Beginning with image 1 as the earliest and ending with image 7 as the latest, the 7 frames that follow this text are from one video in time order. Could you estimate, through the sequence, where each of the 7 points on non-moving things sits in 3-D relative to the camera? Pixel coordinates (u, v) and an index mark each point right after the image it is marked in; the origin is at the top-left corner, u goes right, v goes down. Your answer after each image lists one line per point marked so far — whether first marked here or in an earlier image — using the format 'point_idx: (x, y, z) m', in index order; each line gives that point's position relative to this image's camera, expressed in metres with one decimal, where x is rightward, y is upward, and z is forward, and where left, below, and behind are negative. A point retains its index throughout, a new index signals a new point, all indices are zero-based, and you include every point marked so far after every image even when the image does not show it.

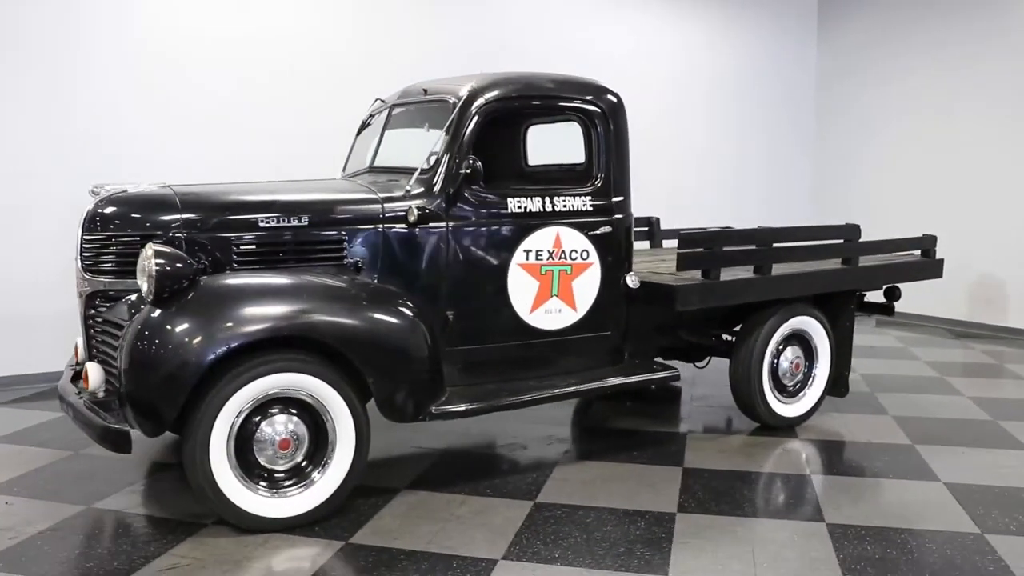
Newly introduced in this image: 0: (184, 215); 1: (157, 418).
0: (-1.2, +0.3, +2.9) m
1: (-1.2, -0.4, +2.6) m
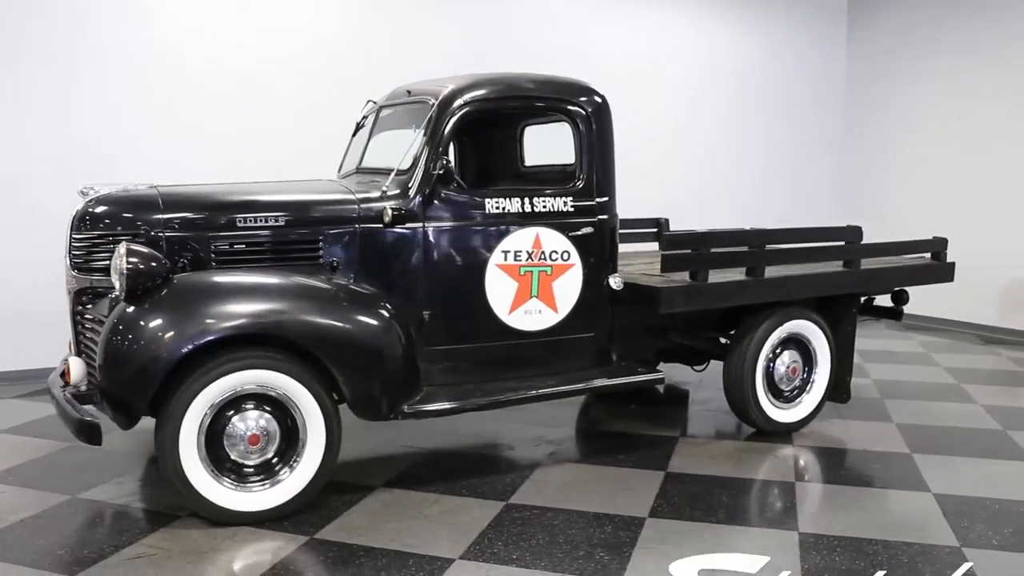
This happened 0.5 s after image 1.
0: (-1.4, +0.3, +3.0) m
1: (-1.3, -0.4, +2.6) m
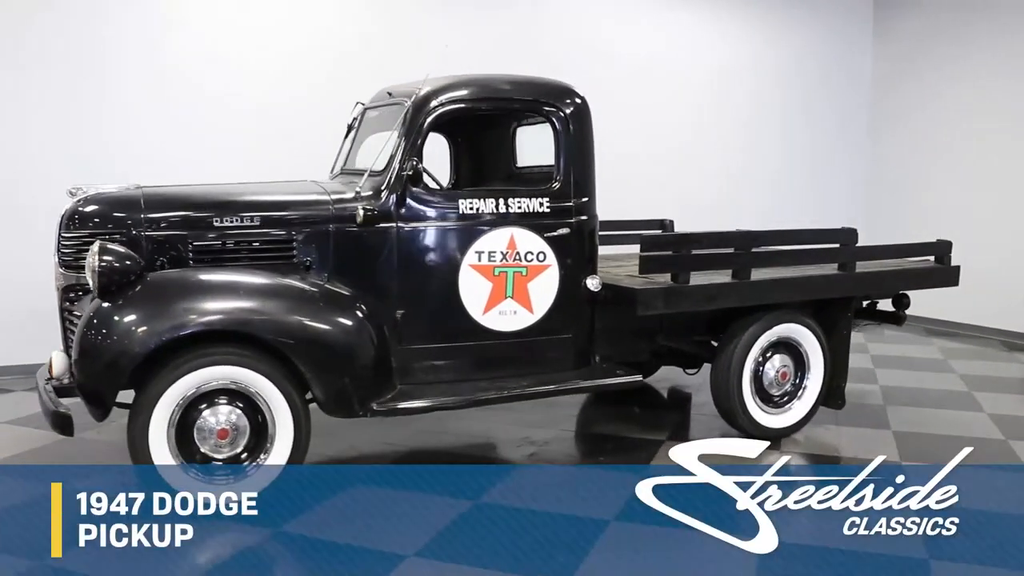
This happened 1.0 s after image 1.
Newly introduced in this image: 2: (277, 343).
0: (-1.5, +0.3, +3.1) m
1: (-1.5, -0.4, +2.7) m
2: (-0.9, -0.2, +2.9) m
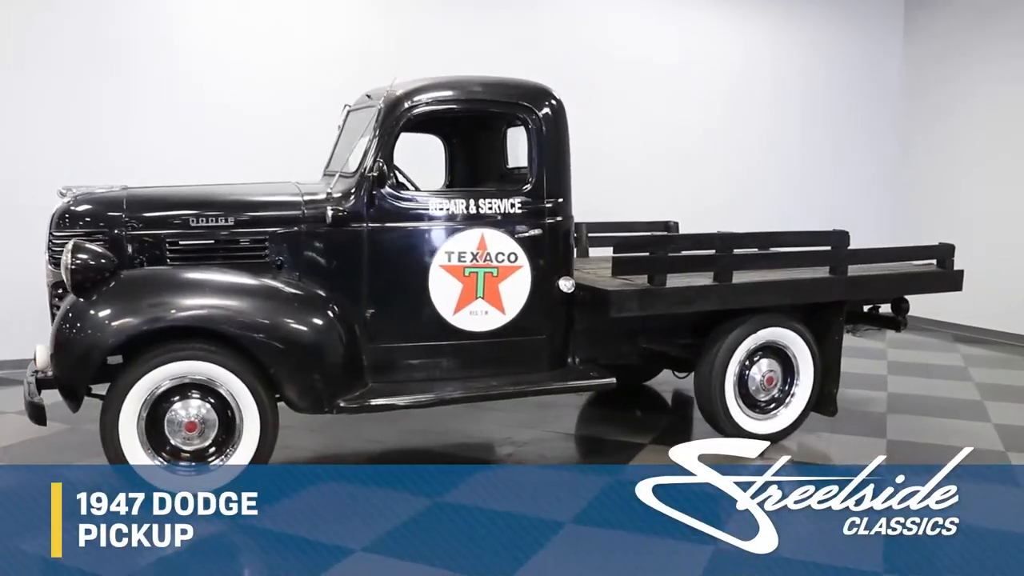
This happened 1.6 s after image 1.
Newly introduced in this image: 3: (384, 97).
0: (-1.6, +0.3, +3.2) m
1: (-1.6, -0.4, +2.9) m
2: (-1.0, -0.2, +3.0) m
3: (-0.6, +0.8, +3.4) m
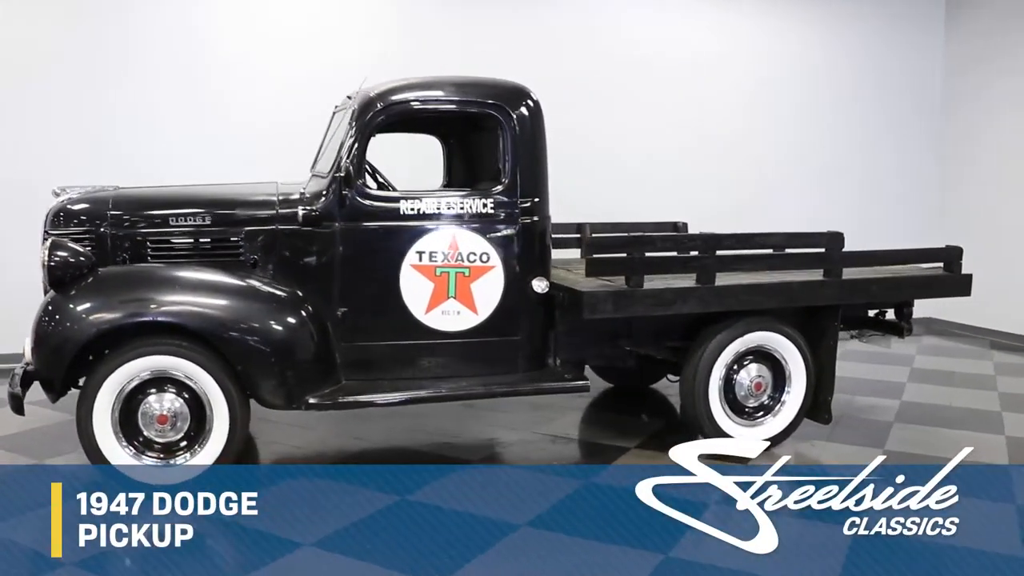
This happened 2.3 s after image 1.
0: (-1.7, +0.3, +3.3) m
1: (-1.8, -0.4, +3.0) m
2: (-1.2, -0.2, +3.0) m
3: (-0.7, +0.8, +3.4) m
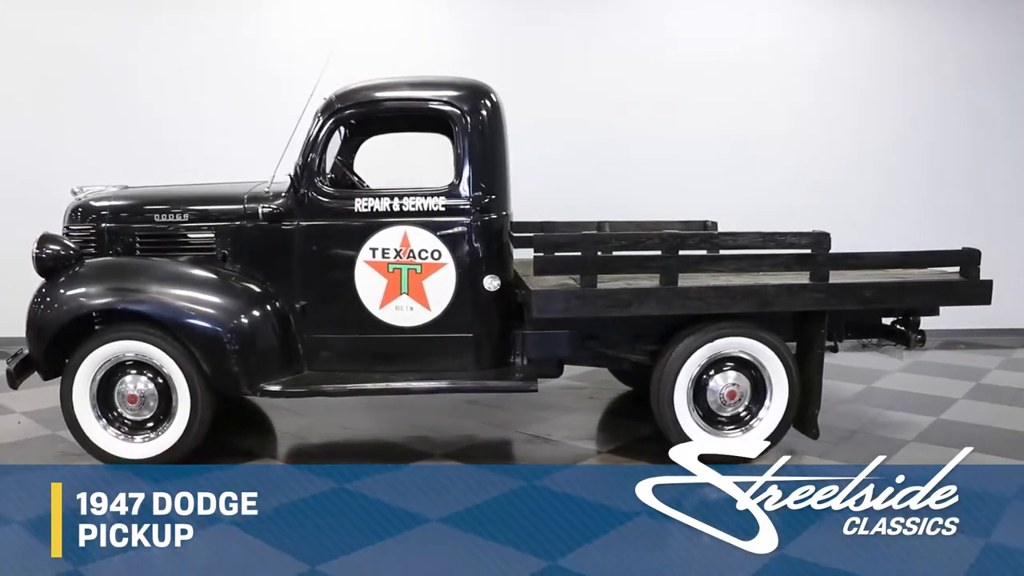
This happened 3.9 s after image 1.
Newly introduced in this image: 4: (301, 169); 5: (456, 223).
0: (-1.9, +0.4, +3.6) m
1: (-2.0, -0.3, +3.3) m
2: (-1.4, -0.2, +3.3) m
3: (-0.8, +0.9, +3.5) m
4: (-0.9, +0.5, +3.4) m
5: (-0.3, +0.3, +3.4) m
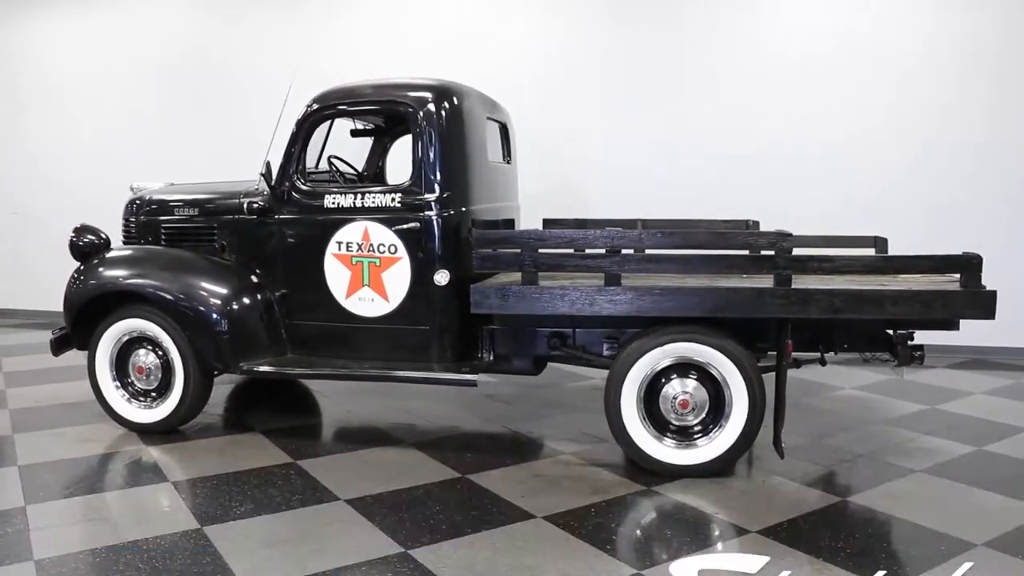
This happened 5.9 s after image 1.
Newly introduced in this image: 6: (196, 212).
0: (-2.0, +0.4, +4.2) m
1: (-2.2, -0.2, +3.9) m
2: (-1.6, -0.1, +3.7) m
3: (-1.0, +0.9, +3.8) m
4: (-1.1, +0.6, +3.7) m
5: (-0.5, +0.3, +3.5) m
6: (-1.6, +0.4, +4.0) m
